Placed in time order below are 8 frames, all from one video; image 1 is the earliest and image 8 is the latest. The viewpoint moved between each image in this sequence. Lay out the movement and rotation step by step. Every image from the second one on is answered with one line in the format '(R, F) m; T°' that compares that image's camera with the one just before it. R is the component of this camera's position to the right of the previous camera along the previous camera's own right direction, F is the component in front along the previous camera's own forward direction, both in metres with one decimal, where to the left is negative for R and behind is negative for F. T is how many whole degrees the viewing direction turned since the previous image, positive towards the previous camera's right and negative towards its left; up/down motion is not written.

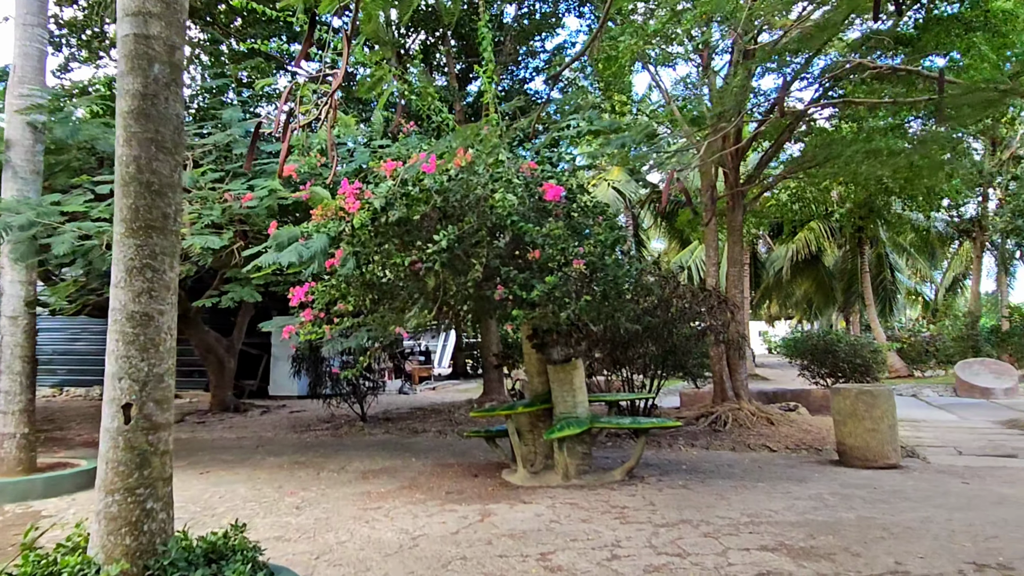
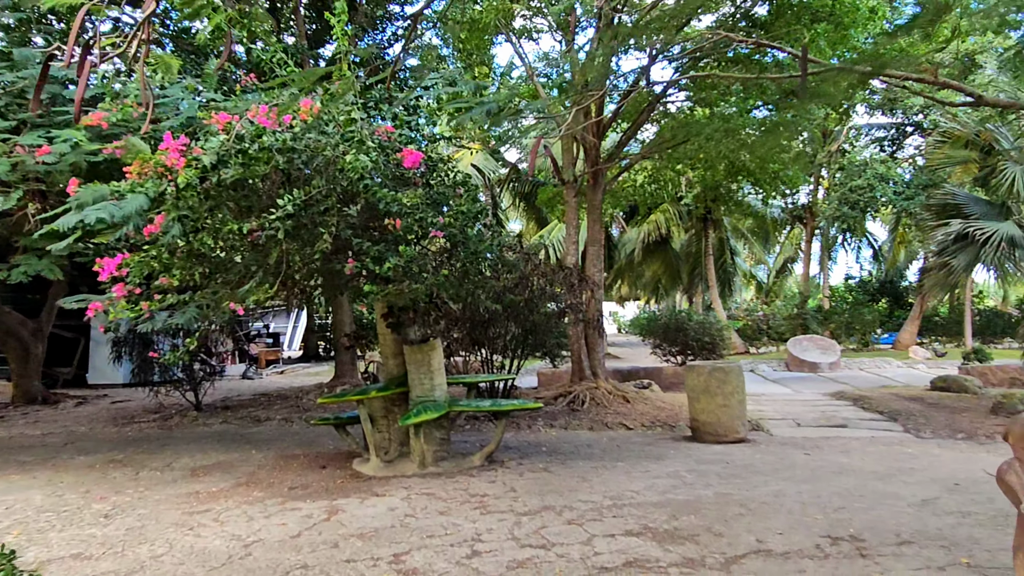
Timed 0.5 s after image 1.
(0.0, +0.3) m; +11°
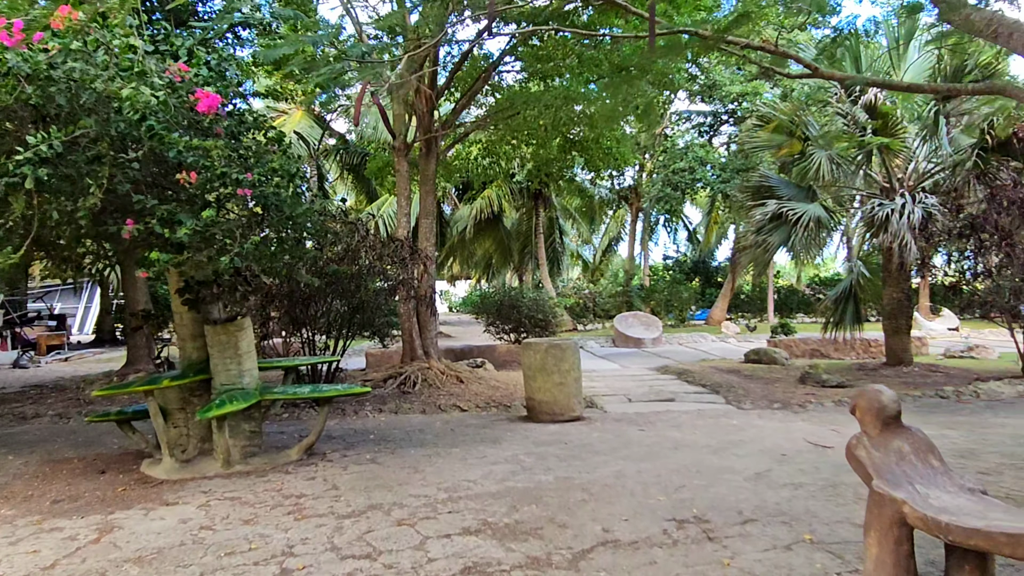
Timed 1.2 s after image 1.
(0.0, +0.4) m; +13°
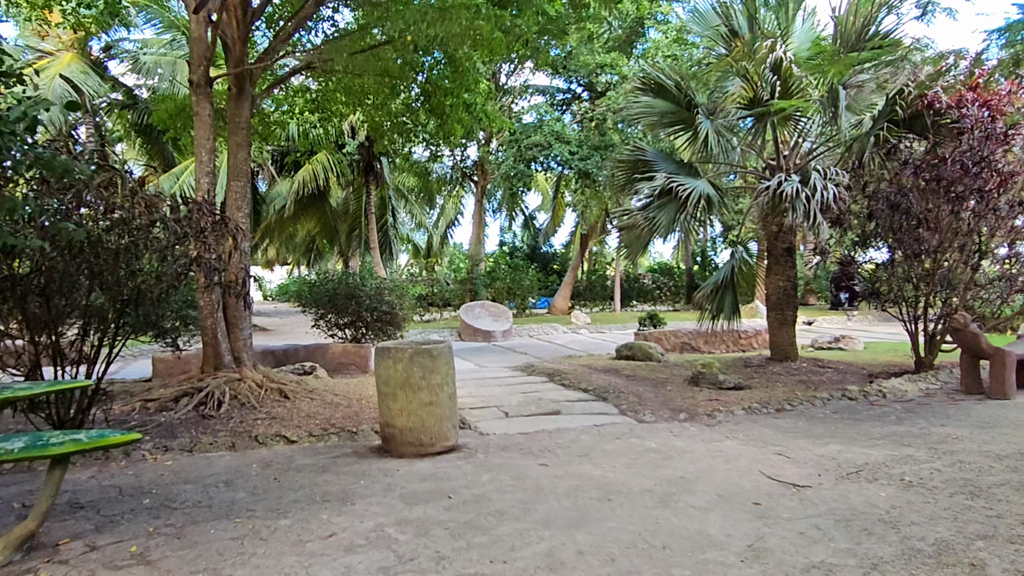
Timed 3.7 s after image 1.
(-0.2, +1.5) m; +14°
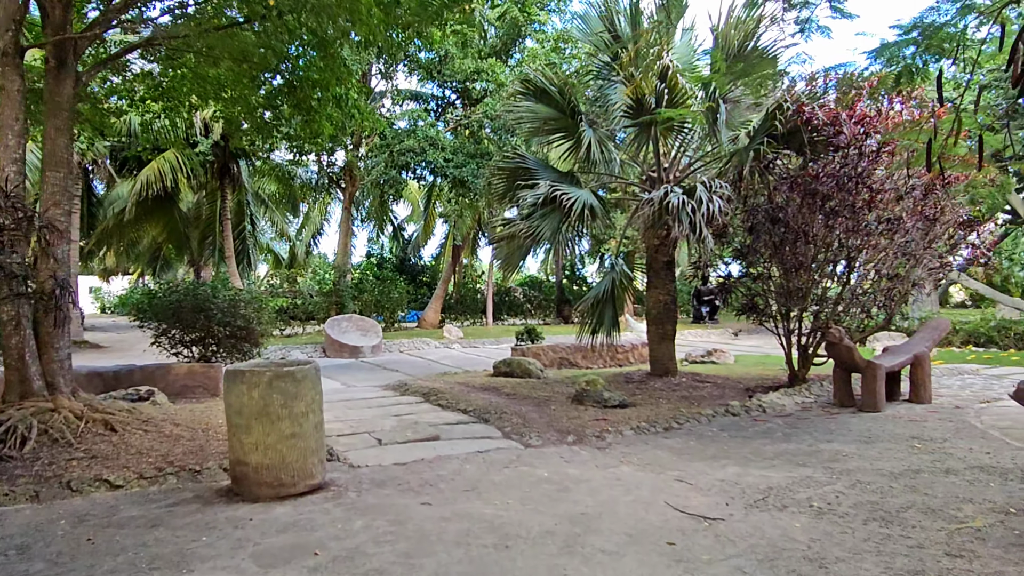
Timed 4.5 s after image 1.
(-0.1, +0.5) m; +10°
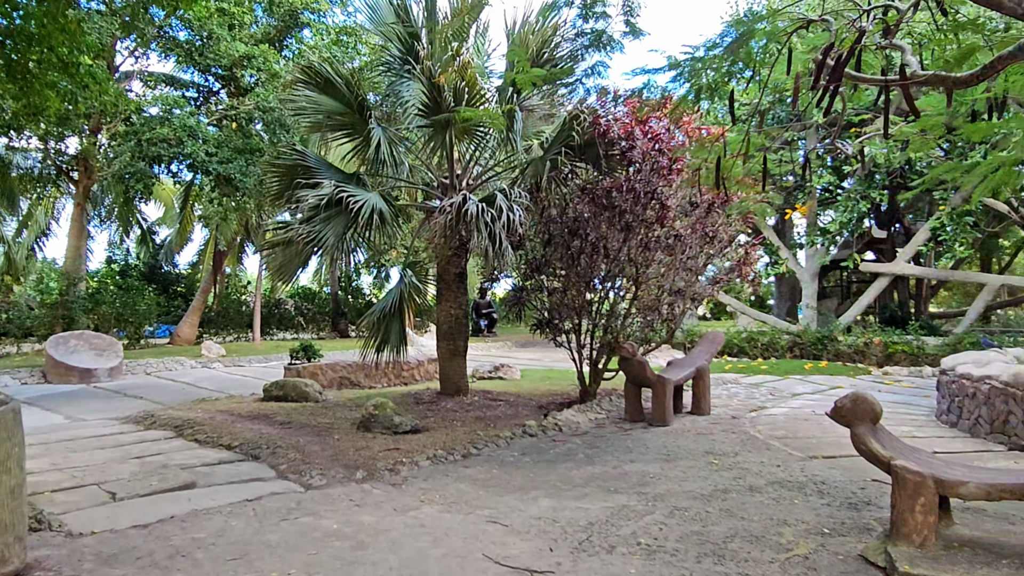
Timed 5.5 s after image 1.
(-0.1, +0.6) m; +18°
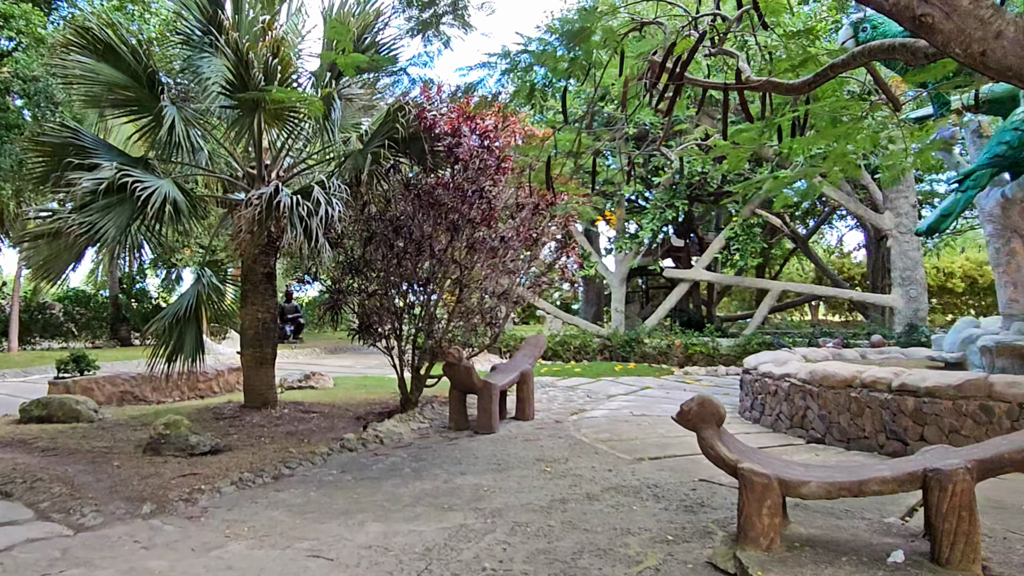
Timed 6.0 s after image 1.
(-0.1, +0.3) m; +15°
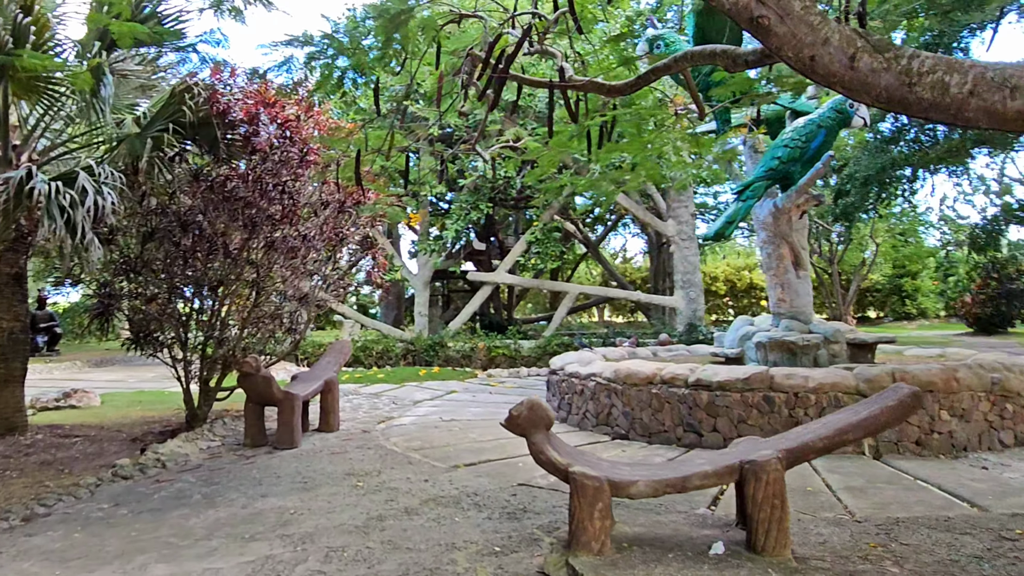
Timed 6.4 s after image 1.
(-0.1, +0.2) m; +16°
